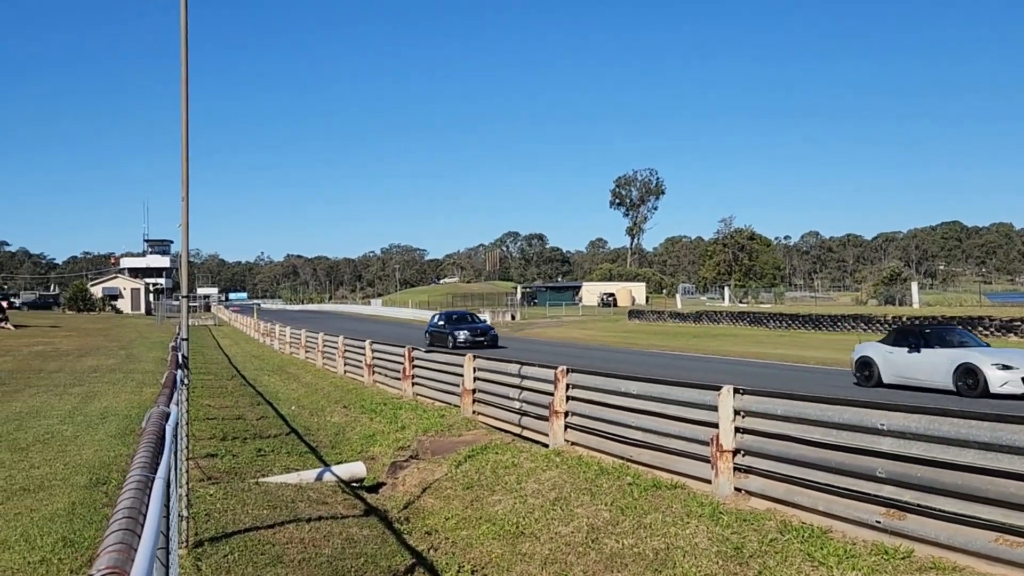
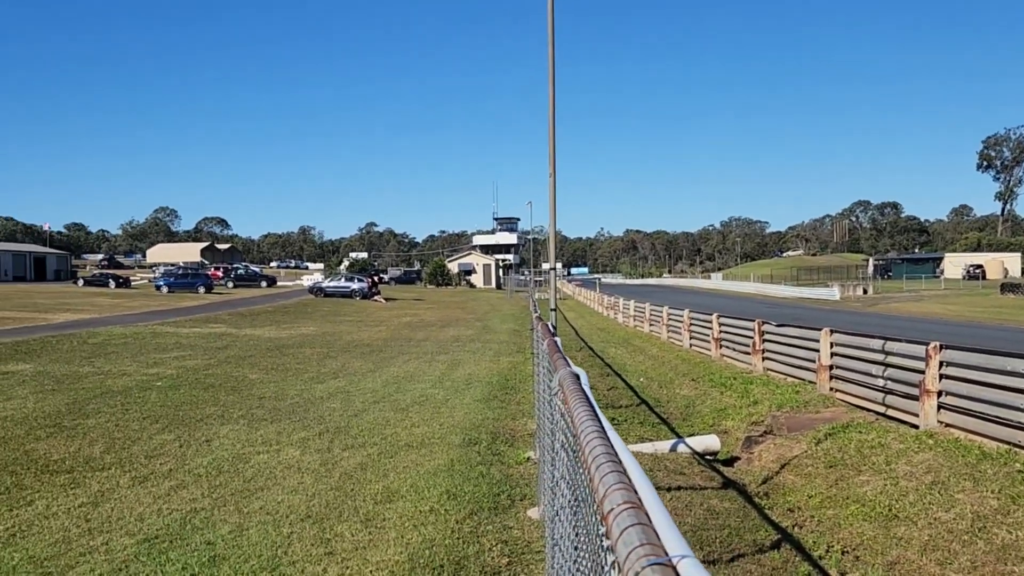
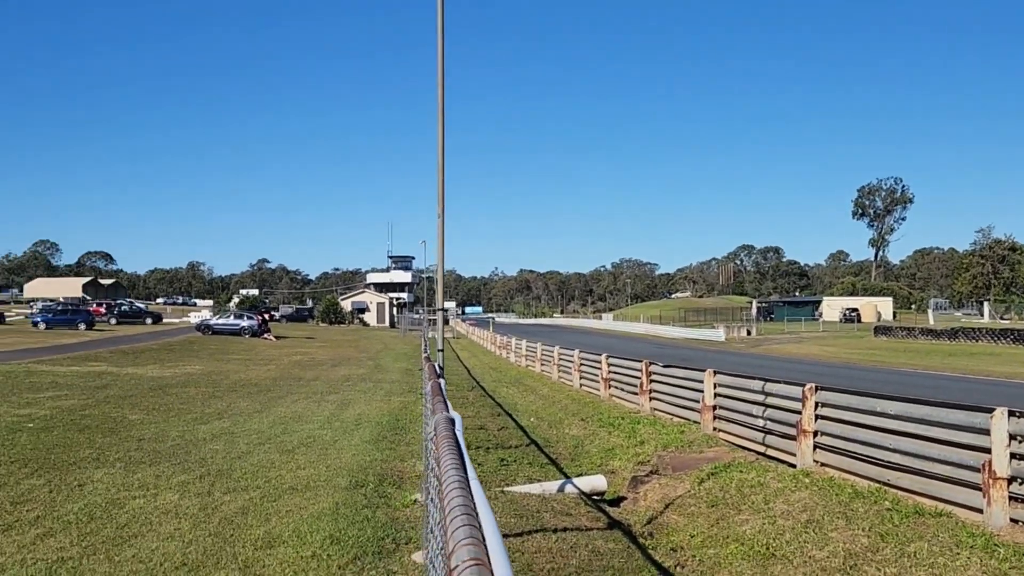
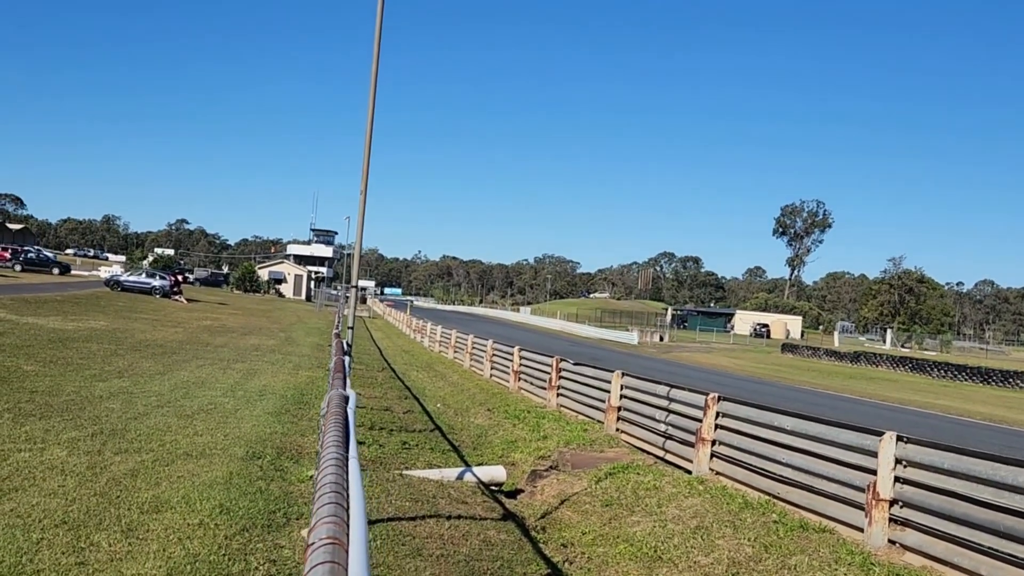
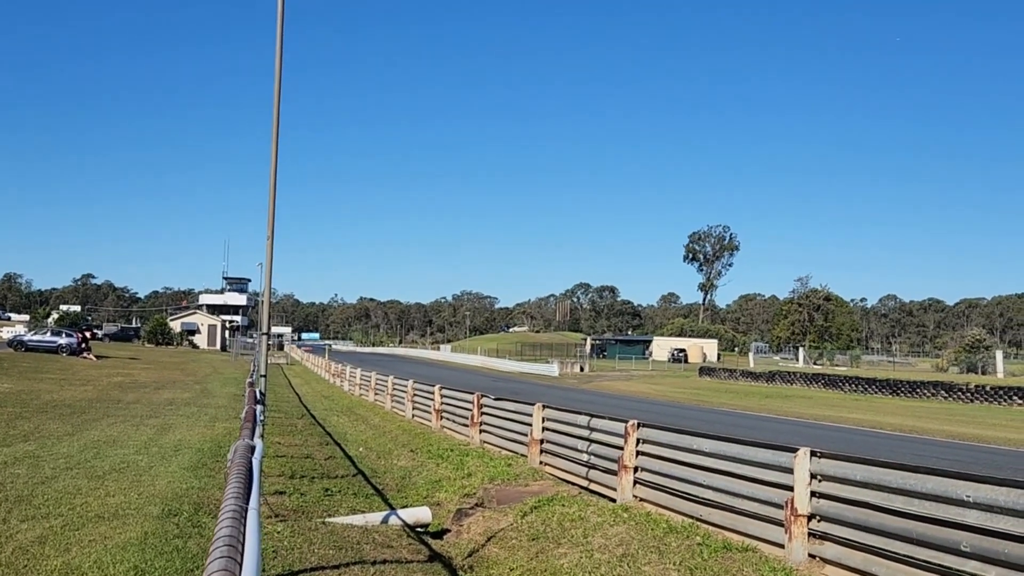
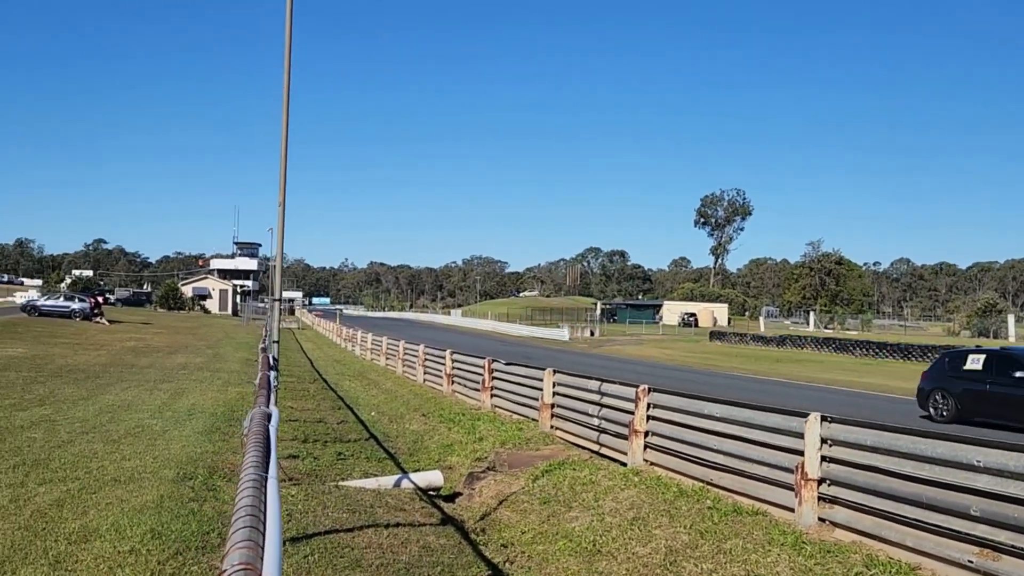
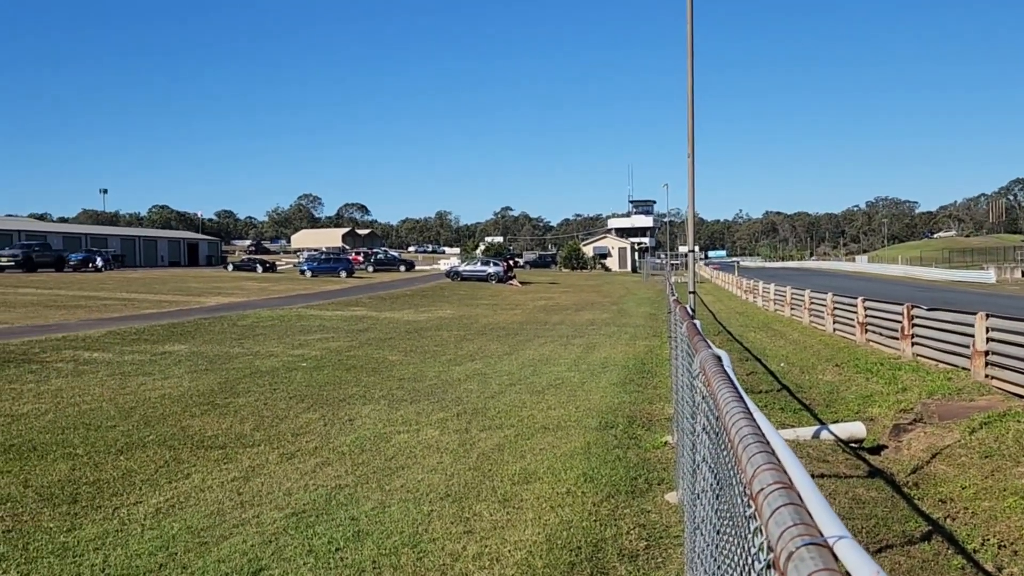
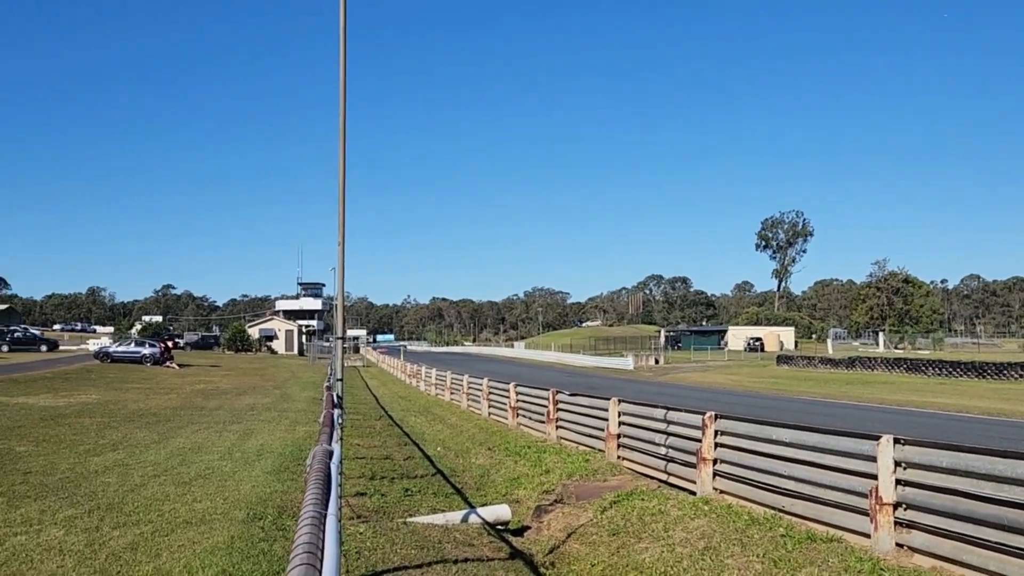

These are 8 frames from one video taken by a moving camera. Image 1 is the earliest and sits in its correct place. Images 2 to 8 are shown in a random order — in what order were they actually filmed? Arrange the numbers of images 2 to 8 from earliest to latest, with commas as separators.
6, 4, 5, 8, 3, 2, 7
